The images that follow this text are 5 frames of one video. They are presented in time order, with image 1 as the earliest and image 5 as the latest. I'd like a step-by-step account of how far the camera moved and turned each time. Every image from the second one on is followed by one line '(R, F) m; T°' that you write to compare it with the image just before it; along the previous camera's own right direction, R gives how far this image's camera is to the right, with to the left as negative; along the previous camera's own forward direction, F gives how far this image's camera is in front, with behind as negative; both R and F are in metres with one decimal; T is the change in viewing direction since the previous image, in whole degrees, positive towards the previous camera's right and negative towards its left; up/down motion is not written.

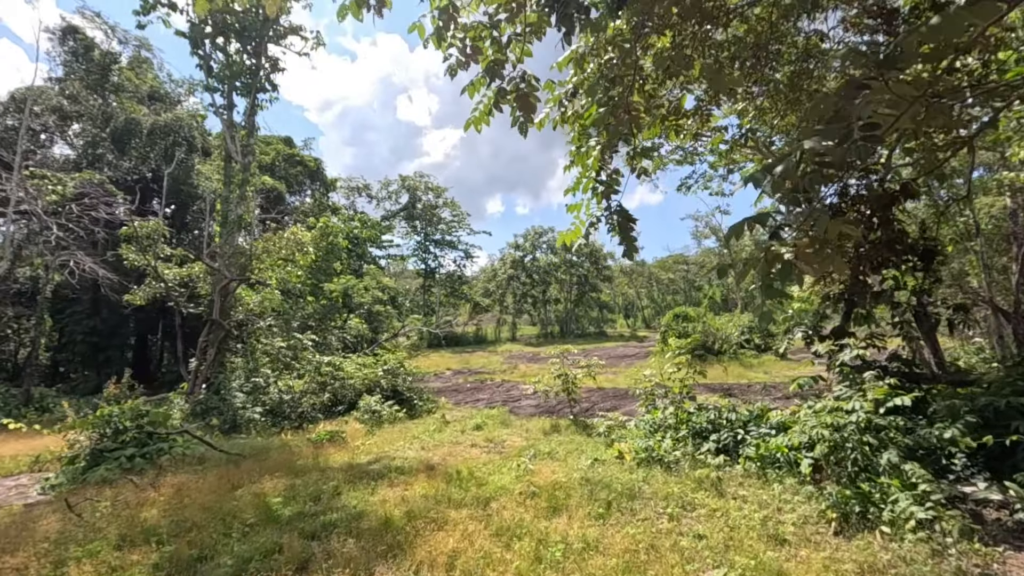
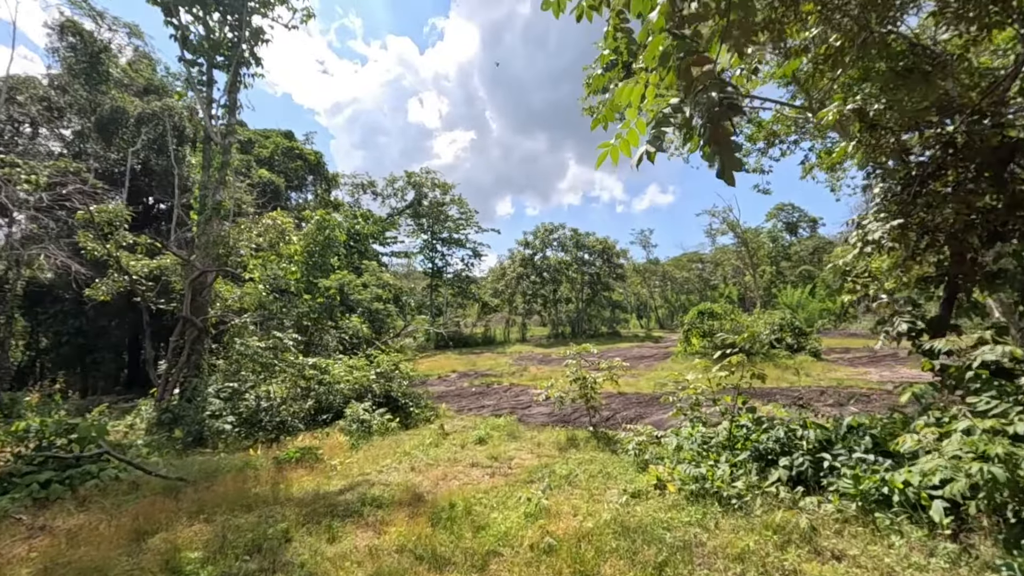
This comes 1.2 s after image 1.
(0.0, +1.0) m; -1°
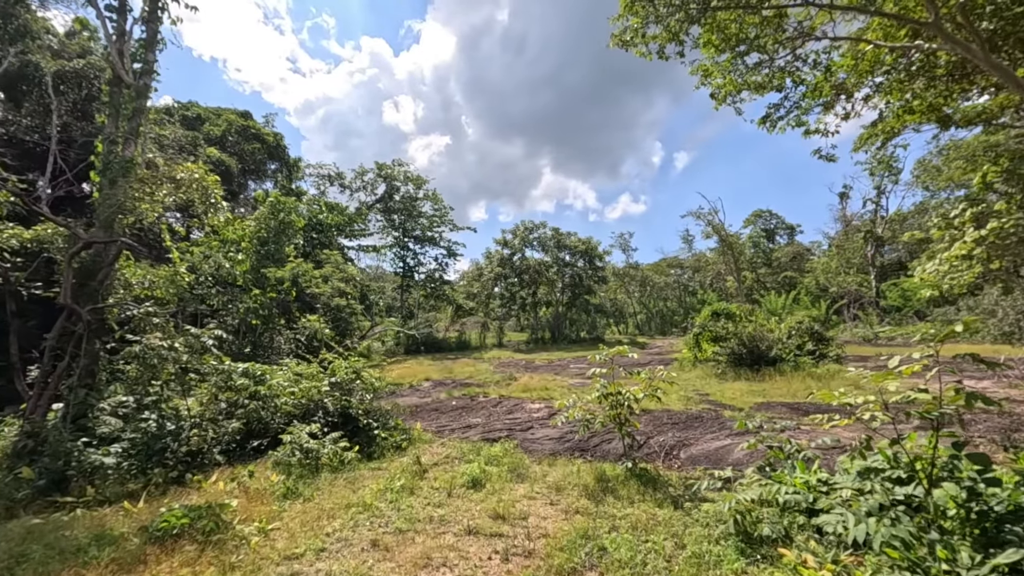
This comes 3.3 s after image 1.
(-0.3, +1.6) m; +3°
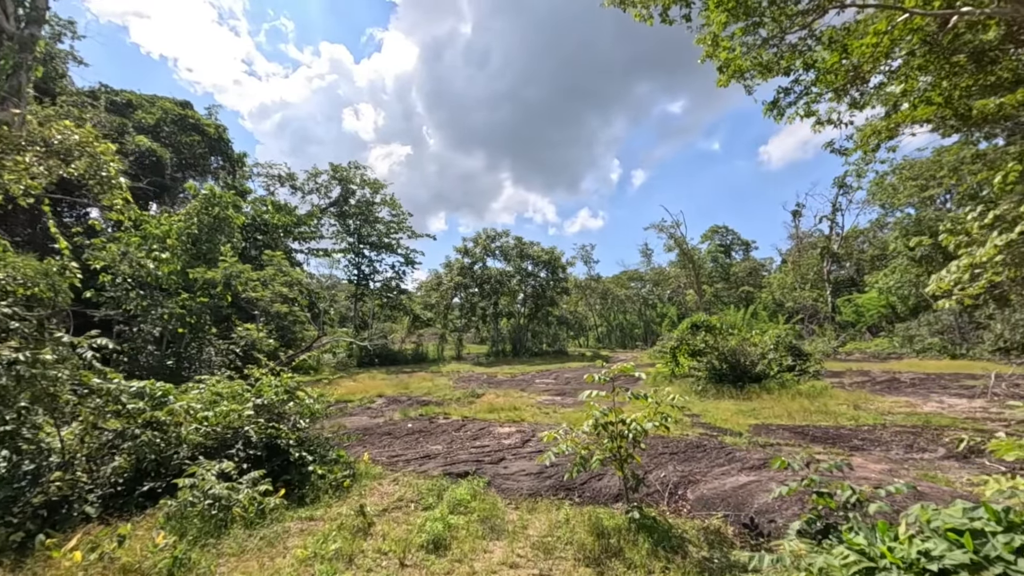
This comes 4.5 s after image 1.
(-0.1, +0.9) m; +4°
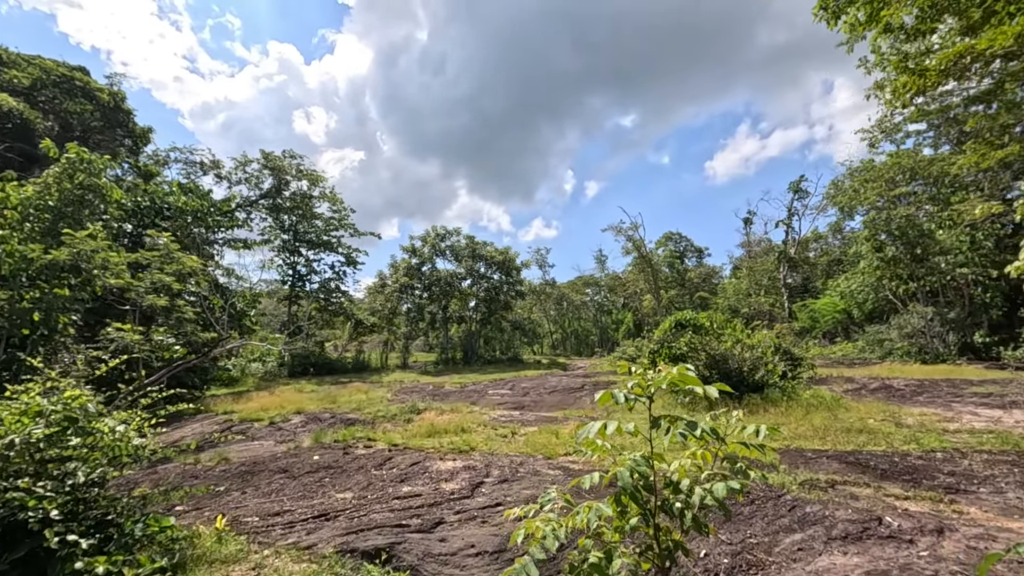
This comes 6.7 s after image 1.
(+0.1, +1.7) m; +5°
